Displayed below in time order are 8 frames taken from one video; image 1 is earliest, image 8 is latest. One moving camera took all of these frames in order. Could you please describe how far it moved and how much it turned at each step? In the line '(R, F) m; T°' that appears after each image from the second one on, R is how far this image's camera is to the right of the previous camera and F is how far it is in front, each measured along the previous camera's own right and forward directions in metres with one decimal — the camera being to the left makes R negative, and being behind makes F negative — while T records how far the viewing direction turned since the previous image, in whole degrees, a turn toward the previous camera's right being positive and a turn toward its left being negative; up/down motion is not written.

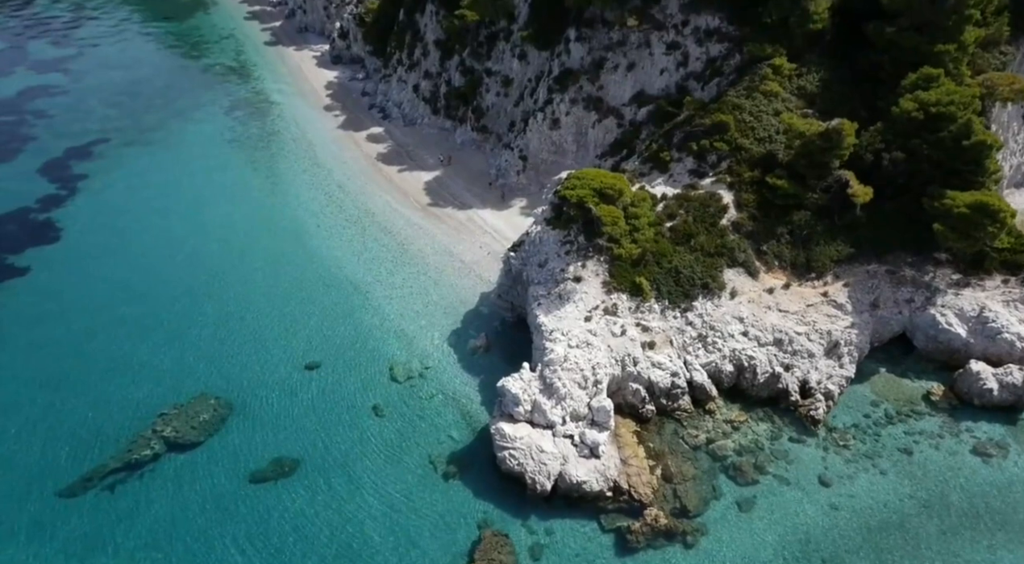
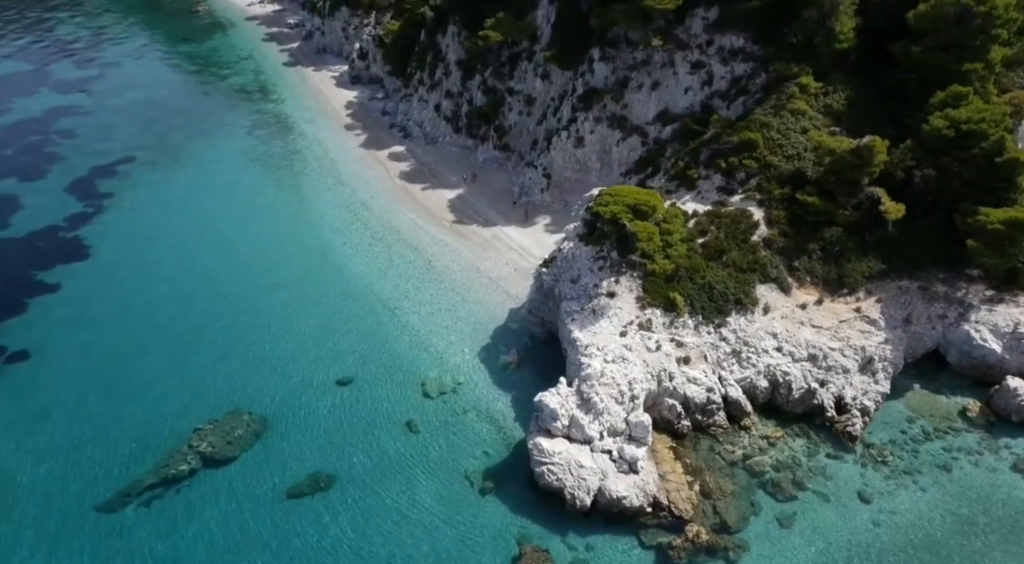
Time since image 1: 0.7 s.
(-1.2, -0.2) m; 0°
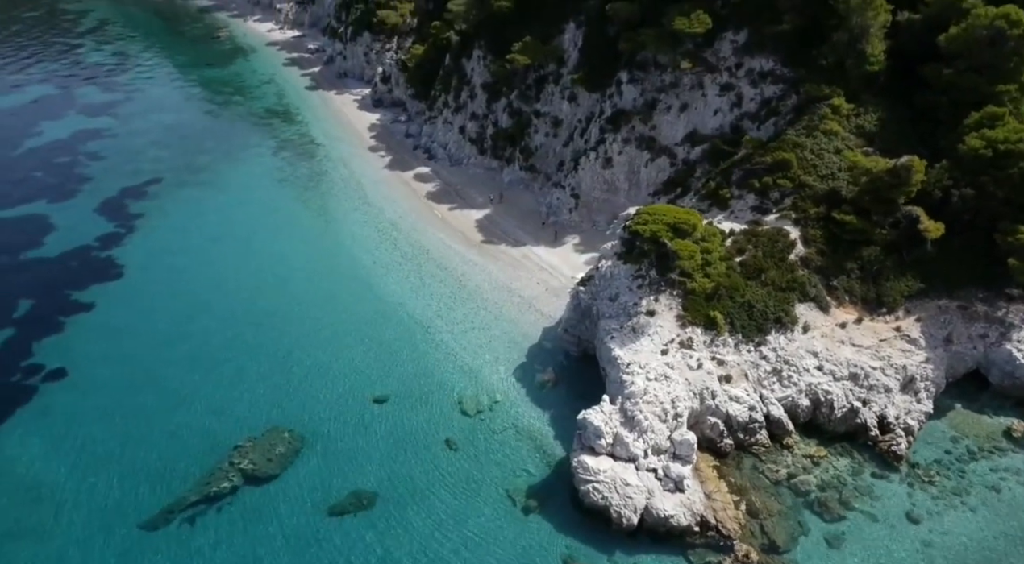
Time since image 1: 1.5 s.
(-1.4, -0.1) m; 0°
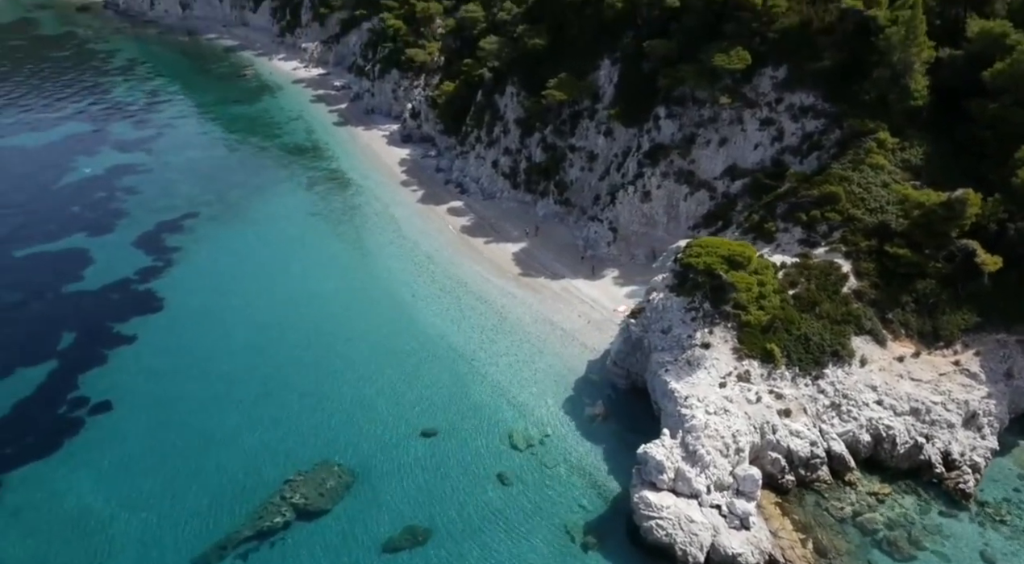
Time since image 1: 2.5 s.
(-1.9, 0.0) m; -1°
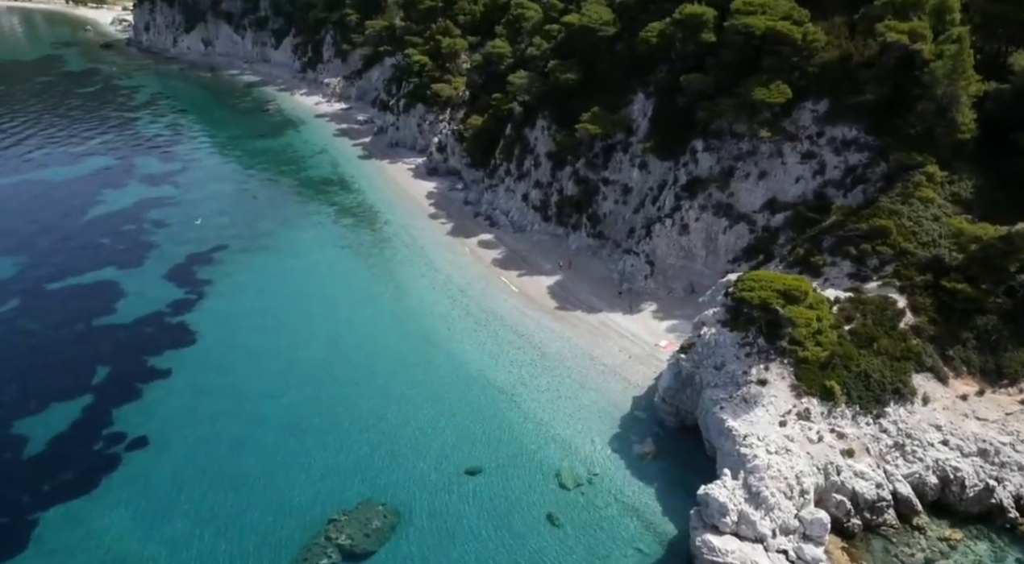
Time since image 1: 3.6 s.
(-1.7, +0.4) m; -1°
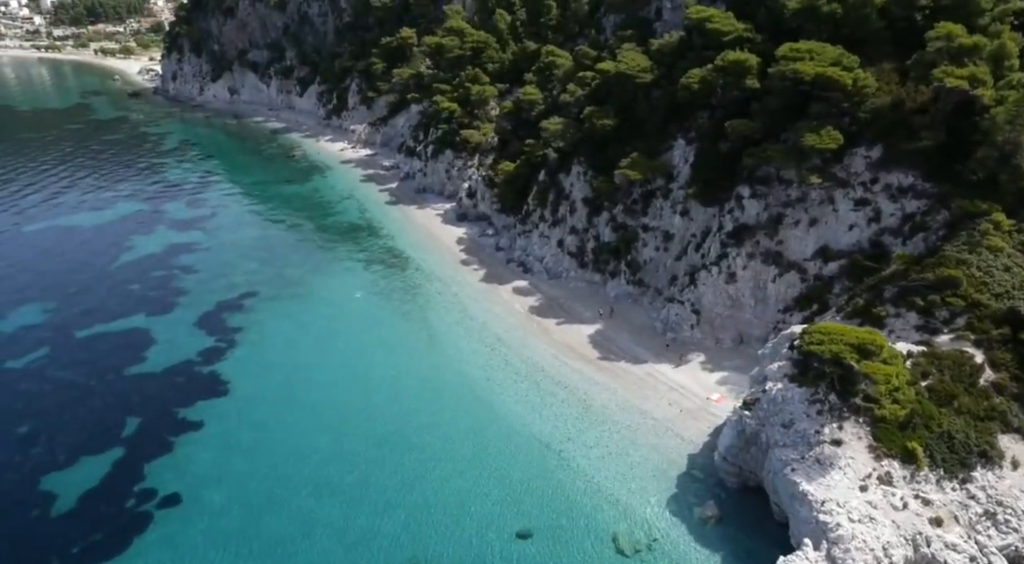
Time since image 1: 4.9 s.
(-1.7, +1.0) m; -1°
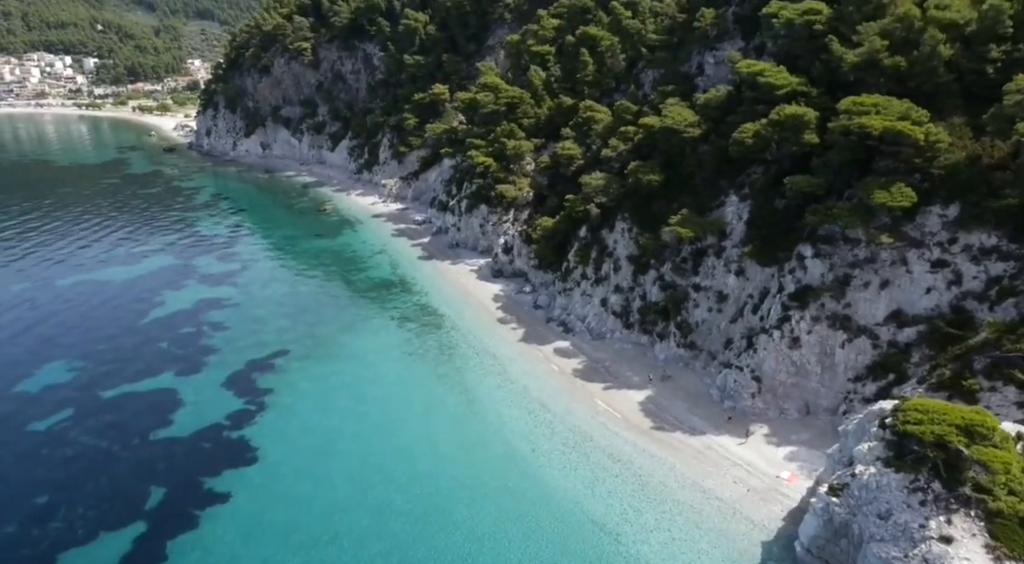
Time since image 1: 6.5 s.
(-1.4, +1.8) m; -2°
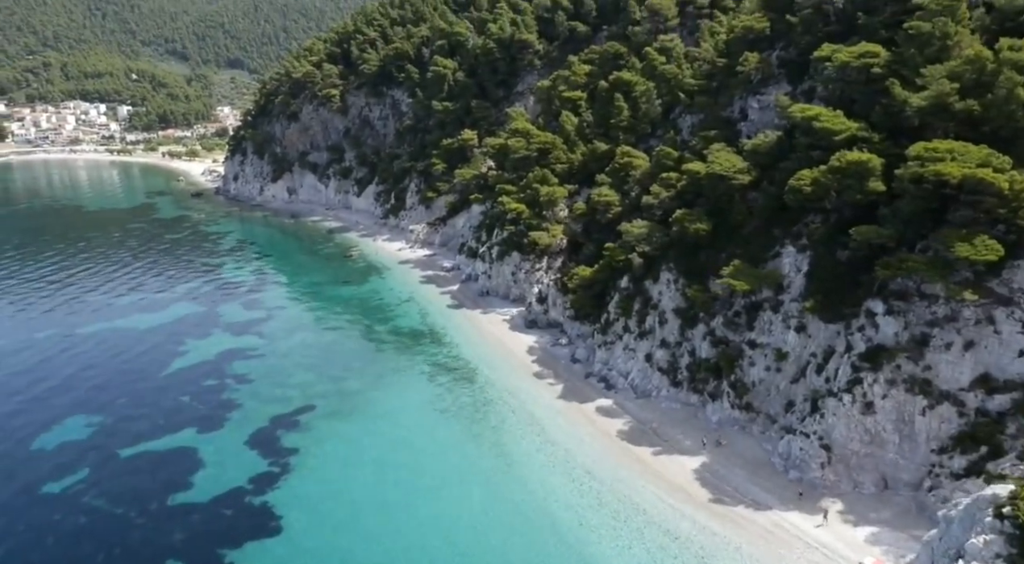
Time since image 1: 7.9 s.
(-1.3, +2.1) m; -2°
